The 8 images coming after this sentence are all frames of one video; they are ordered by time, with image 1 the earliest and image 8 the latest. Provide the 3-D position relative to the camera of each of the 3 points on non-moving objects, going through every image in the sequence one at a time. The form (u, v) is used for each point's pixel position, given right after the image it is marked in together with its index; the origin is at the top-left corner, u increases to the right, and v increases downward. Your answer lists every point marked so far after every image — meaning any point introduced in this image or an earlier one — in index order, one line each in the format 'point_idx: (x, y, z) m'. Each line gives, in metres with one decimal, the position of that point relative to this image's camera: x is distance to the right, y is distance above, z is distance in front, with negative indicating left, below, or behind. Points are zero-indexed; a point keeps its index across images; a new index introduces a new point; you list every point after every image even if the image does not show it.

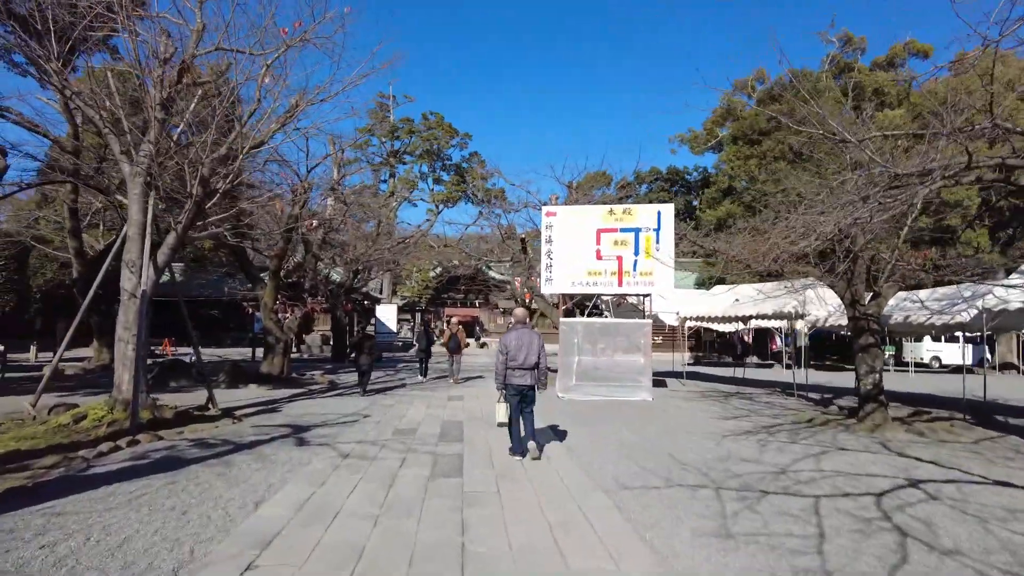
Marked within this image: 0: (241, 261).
0: (-7.4, +0.7, +18.1) m
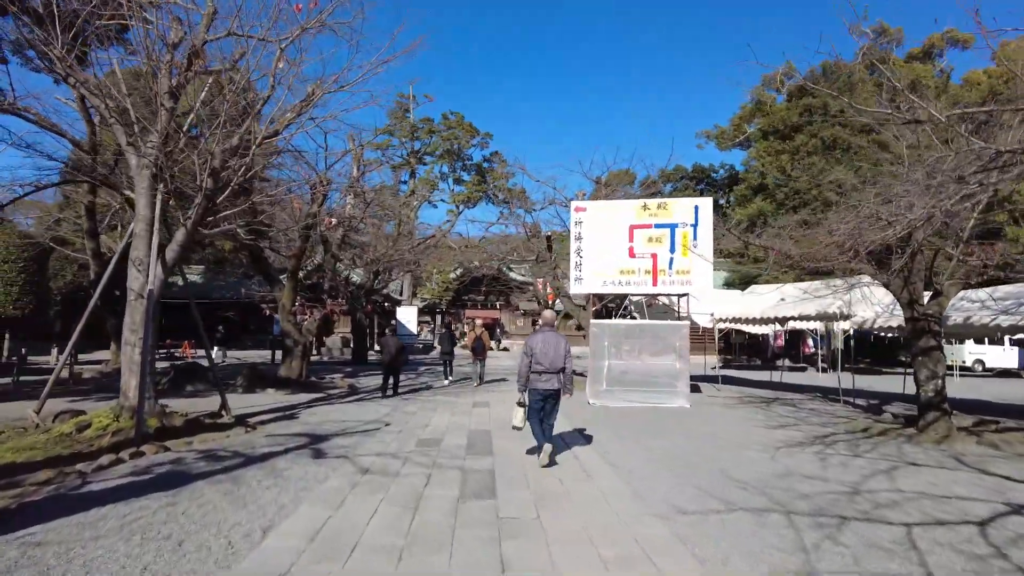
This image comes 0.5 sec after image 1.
0: (-6.8, +0.7, +17.6) m
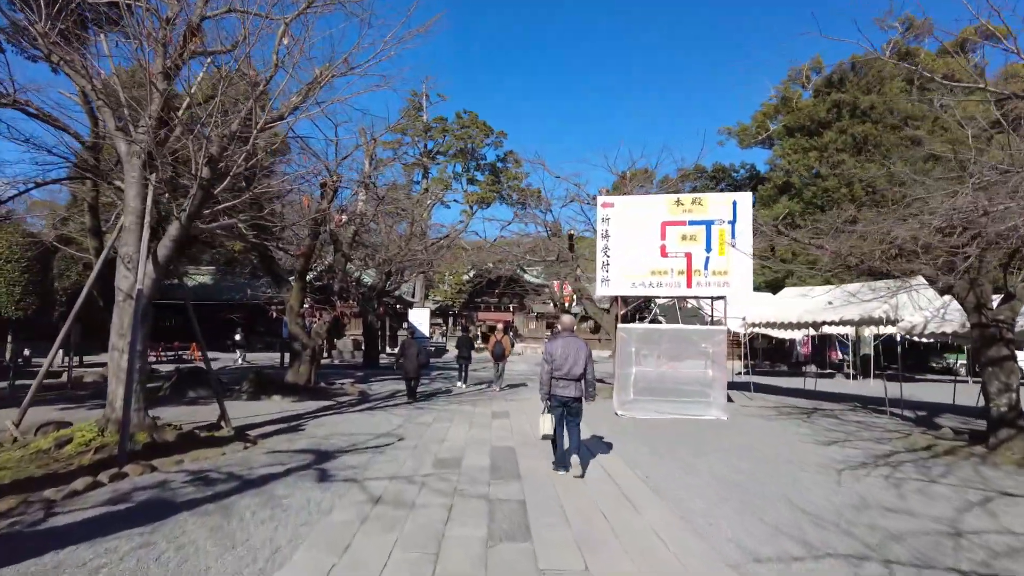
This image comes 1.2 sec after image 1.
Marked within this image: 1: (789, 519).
0: (-6.3, +0.6, +16.8) m
1: (+2.4, -2.0, +5.8) m
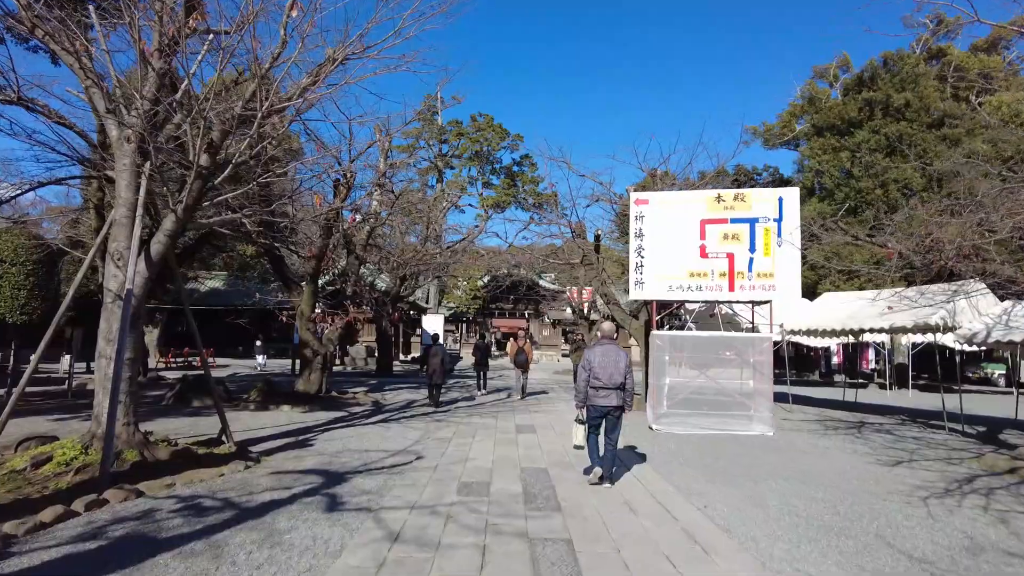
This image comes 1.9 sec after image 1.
0: (-5.7, +0.6, +15.9) m
1: (+2.7, -2.0, +4.7) m
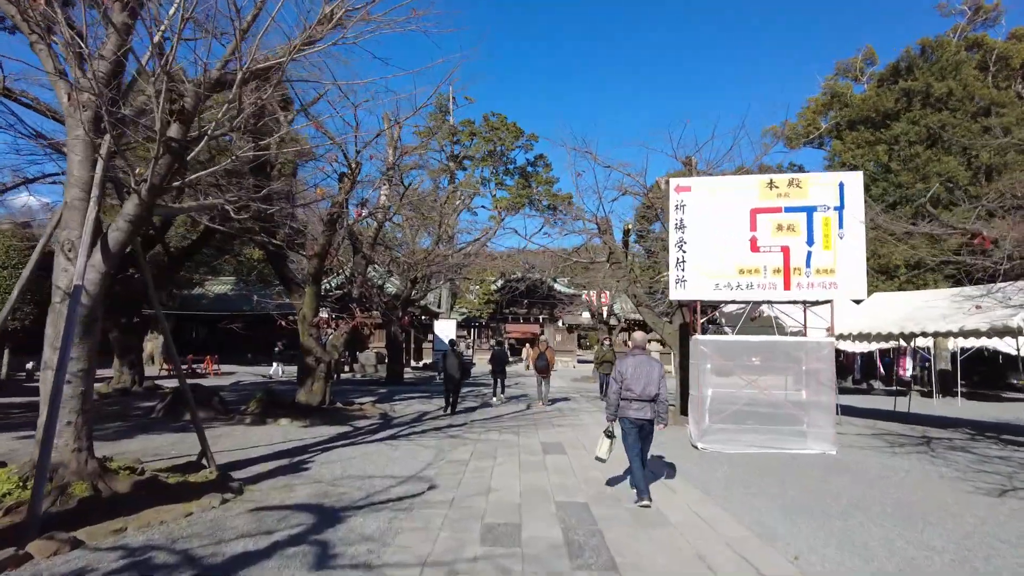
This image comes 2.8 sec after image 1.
0: (-5.3, +0.5, +14.7) m
1: (+3.0, -1.9, +3.3) m
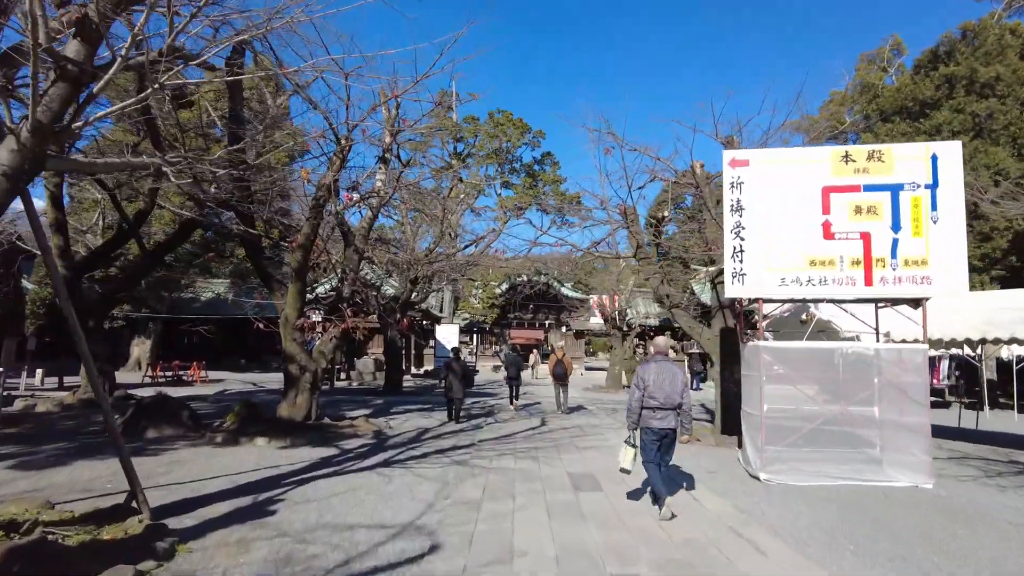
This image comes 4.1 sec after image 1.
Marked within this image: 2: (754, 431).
0: (-5.0, +0.6, +12.8) m
1: (+3.2, -1.8, +1.4) m
2: (+3.3, -1.9, +9.1) m
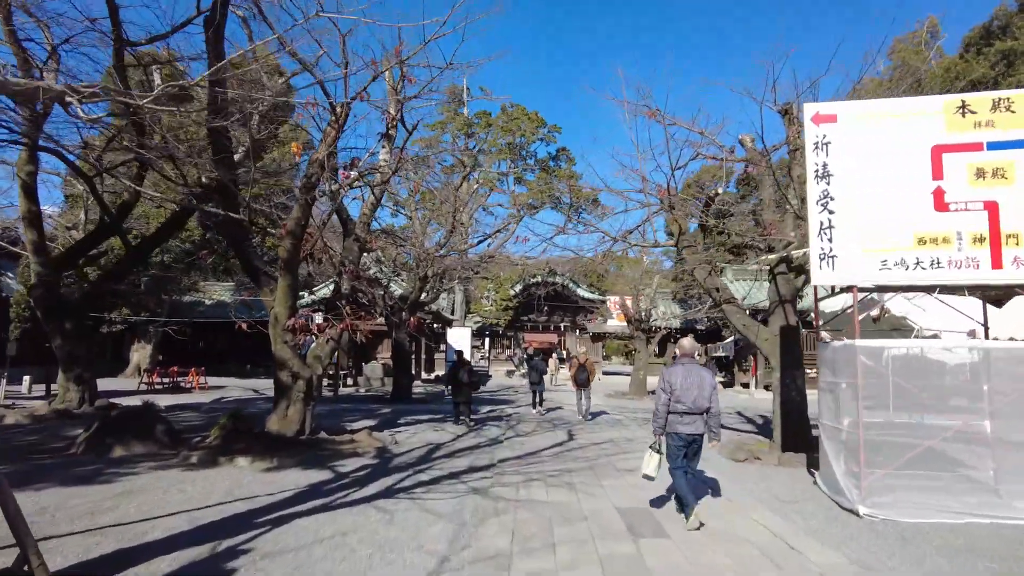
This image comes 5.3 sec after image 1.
0: (-4.6, +0.6, +11.2) m
1: (+3.5, -1.6, -0.4) m
2: (+3.7, -1.8, +7.3) m
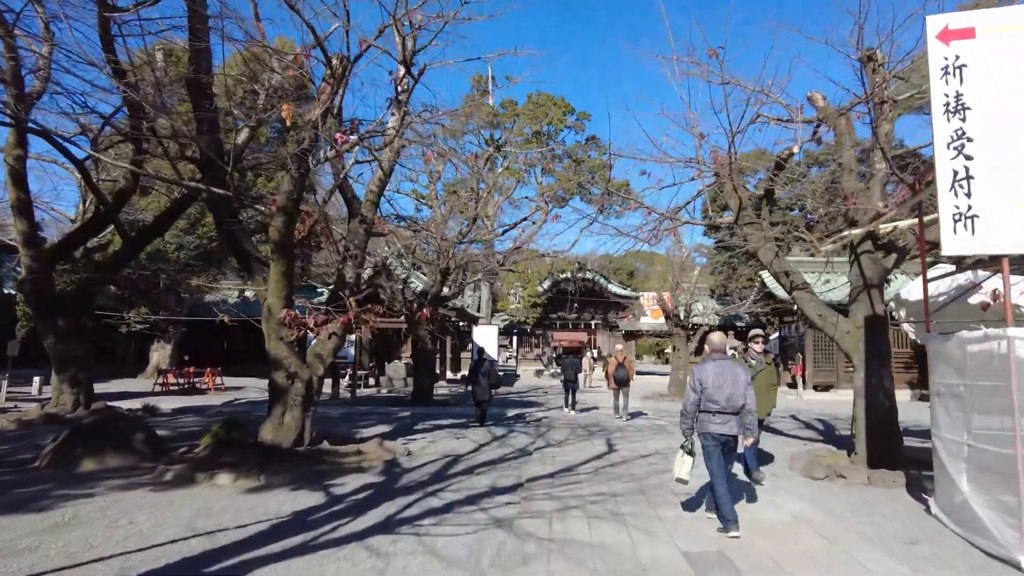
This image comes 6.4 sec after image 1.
0: (-4.2, +0.8, +9.7) m
1: (+3.4, -1.4, -2.1) m
2: (+3.9, -1.6, +5.5) m
